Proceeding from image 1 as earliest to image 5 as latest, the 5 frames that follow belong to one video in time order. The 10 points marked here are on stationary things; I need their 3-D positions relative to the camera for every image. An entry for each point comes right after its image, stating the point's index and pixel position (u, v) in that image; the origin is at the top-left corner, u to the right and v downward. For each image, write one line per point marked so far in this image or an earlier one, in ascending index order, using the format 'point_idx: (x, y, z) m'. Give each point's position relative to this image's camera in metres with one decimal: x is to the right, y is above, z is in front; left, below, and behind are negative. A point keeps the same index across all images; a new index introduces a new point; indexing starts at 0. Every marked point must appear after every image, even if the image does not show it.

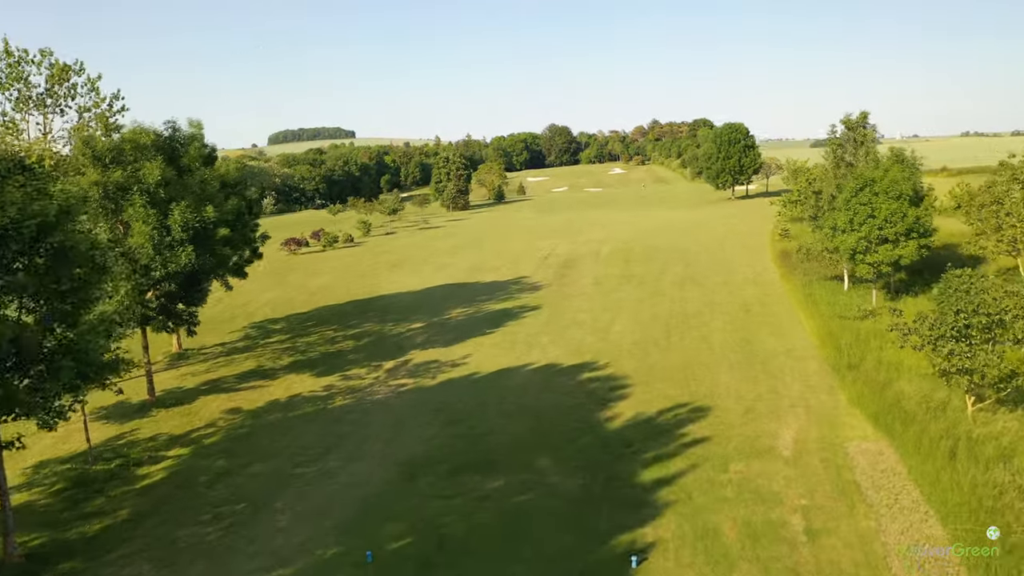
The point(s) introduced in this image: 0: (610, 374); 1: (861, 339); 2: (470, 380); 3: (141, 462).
0: (+2.3, -2.1, +18.5) m
1: (+8.6, -1.3, +19.2) m
2: (-1.0, -2.3, +19.1) m
3: (-7.1, -3.3, +14.9) m
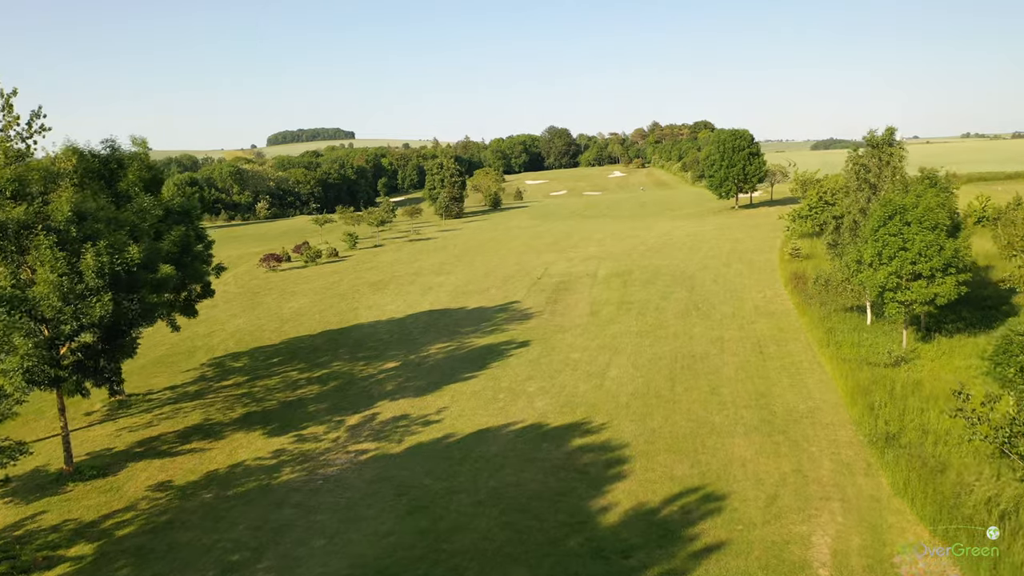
0: (+1.9, -3.1, +15.8) m
1: (+8.2, -2.3, +16.5) m
2: (-1.5, -3.3, +16.4) m
3: (-7.6, -4.4, +12.2) m
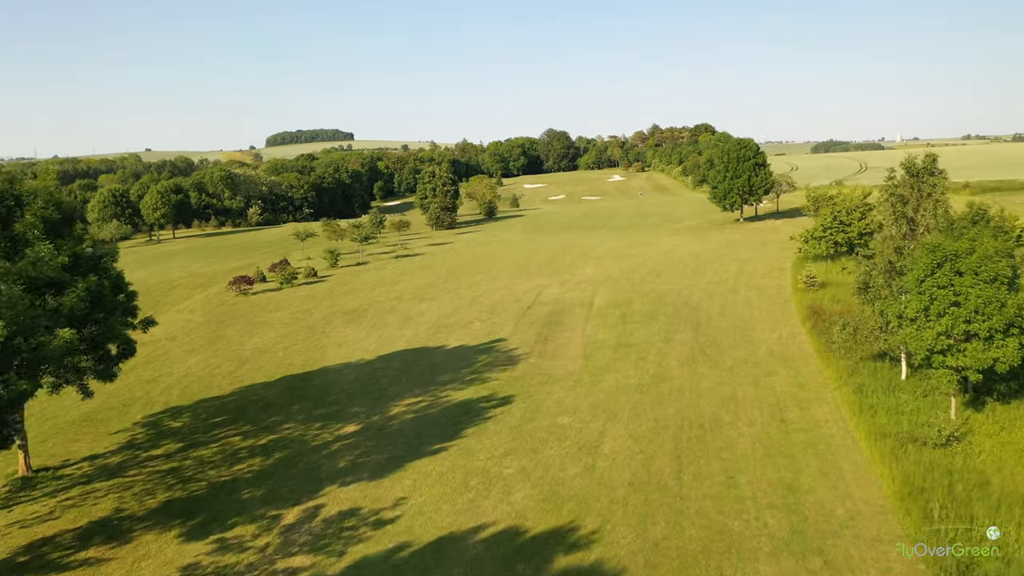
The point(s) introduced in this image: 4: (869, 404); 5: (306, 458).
0: (+1.3, -4.5, +12.5) m
1: (+7.6, -3.7, +13.2) m
2: (-2.0, -4.6, +13.1) m
3: (-8.1, -5.7, +8.9) m
4: (+8.6, -2.8, +18.7) m
5: (-4.9, -4.0, +18.3) m
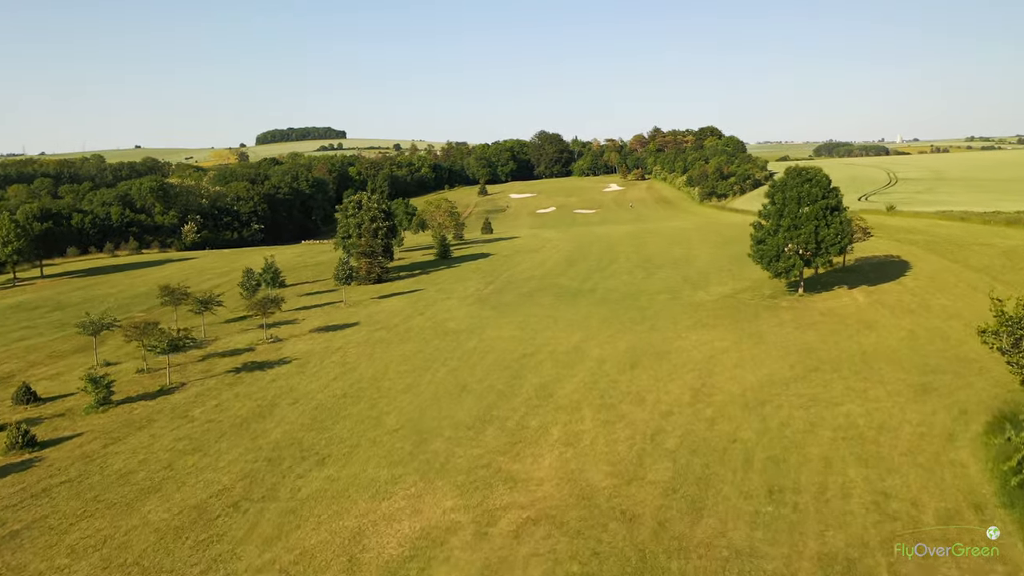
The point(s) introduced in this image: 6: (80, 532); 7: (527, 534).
0: (-1.9, -10.2, -9.6) m
1: (+4.4, -9.5, -8.9) m
2: (-5.2, -10.4, -9.1) m
3: (-11.3, -11.4, -13.3) m
4: (+5.4, -8.6, -3.5) m
5: (-8.1, -9.7, -3.9) m
6: (-10.4, -5.8, +18.8) m
7: (+0.4, -5.5, +17.5) m
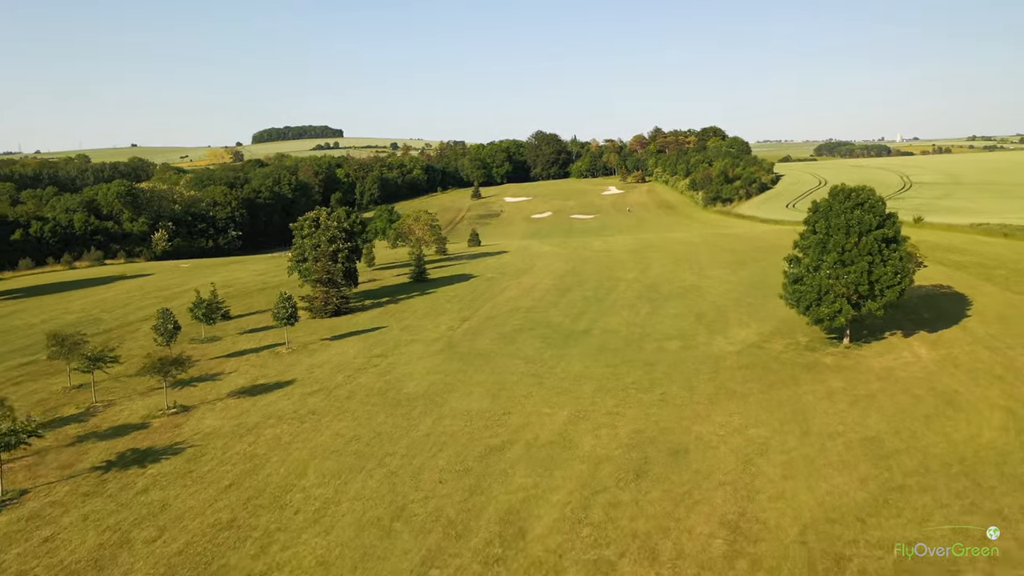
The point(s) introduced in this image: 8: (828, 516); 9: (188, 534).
0: (-3.0, -12.4, -18.0) m
1: (+3.3, -11.7, -17.3) m
2: (-6.4, -12.6, -17.5) m
3: (-12.4, -13.6, -21.7) m
4: (+4.3, -10.8, -11.8) m
5: (-9.2, -11.9, -12.3) m
6: (-11.5, -8.0, +10.4) m
7: (-0.7, -7.6, +9.0) m
8: (+7.6, -5.4, +19.0) m
9: (-8.2, -6.1, +20.1) m
